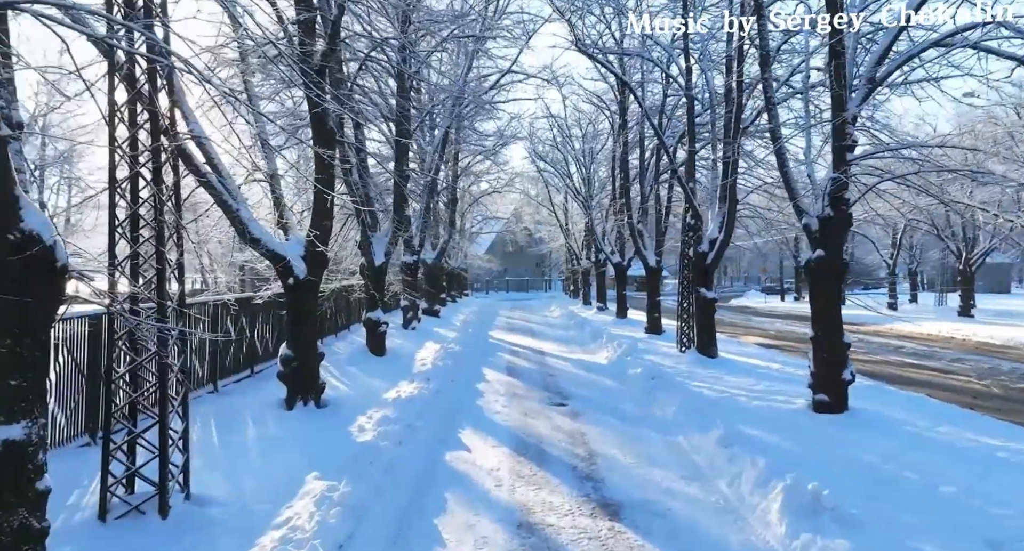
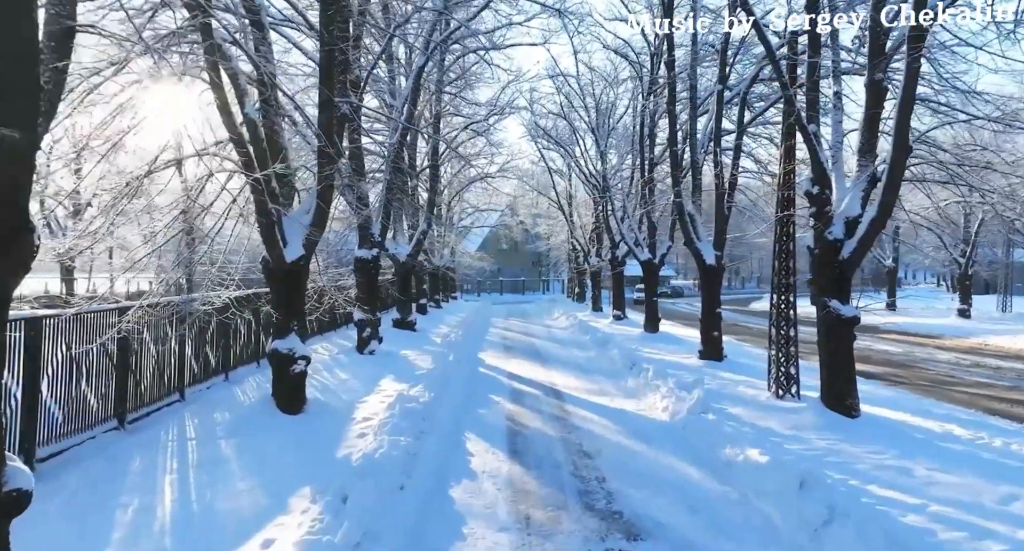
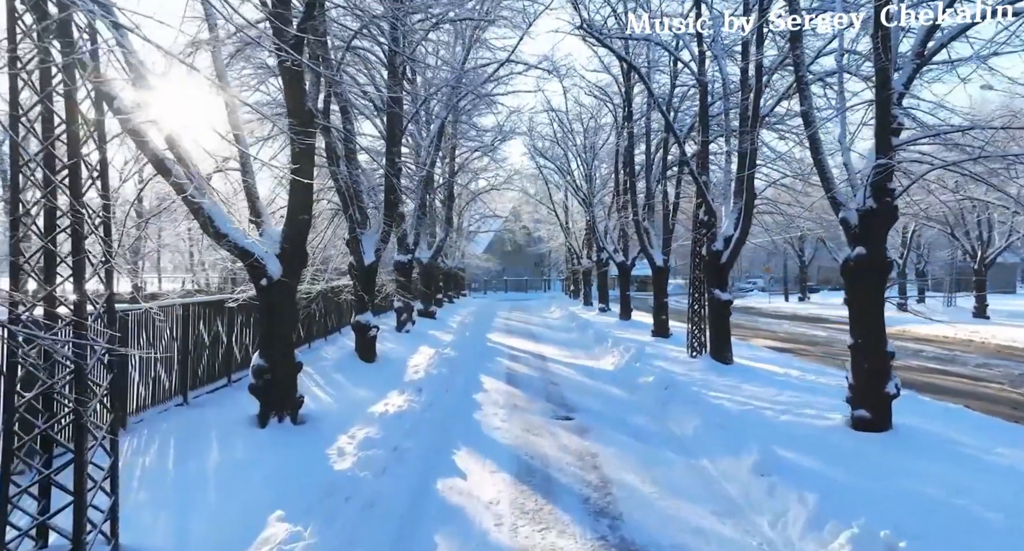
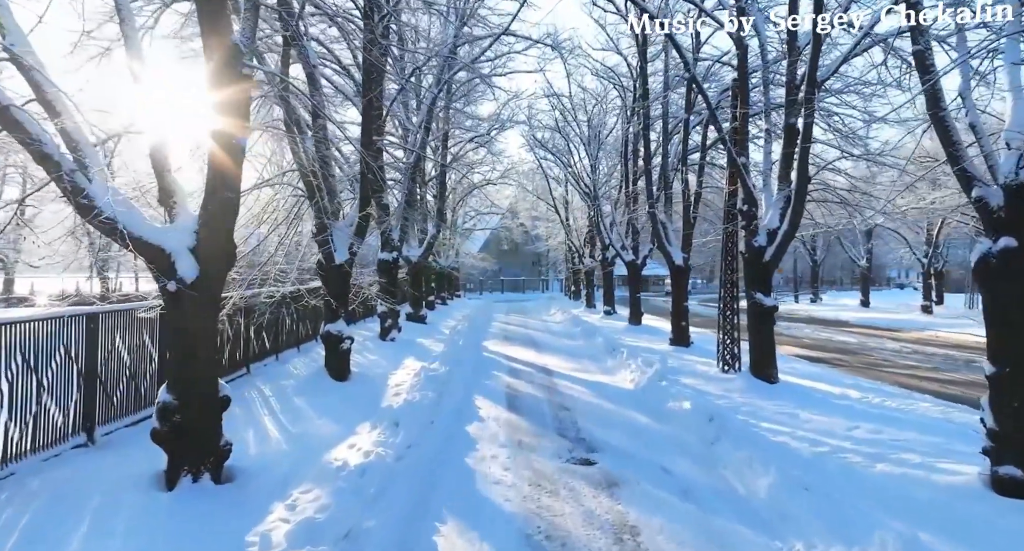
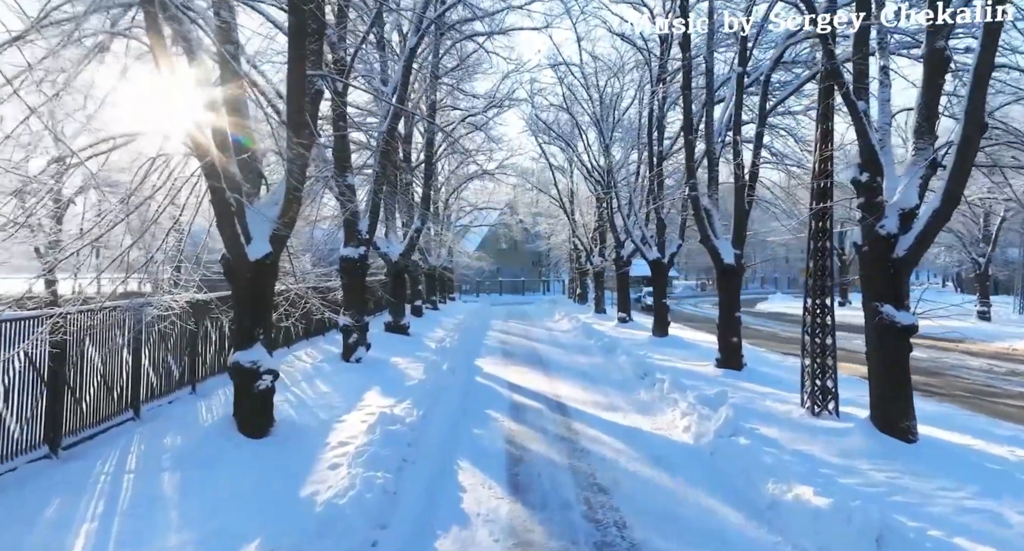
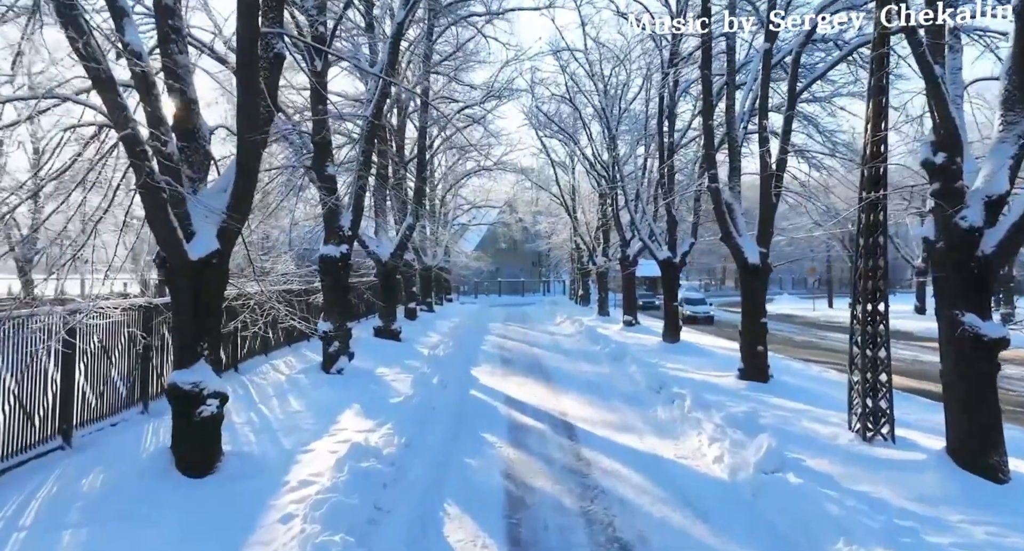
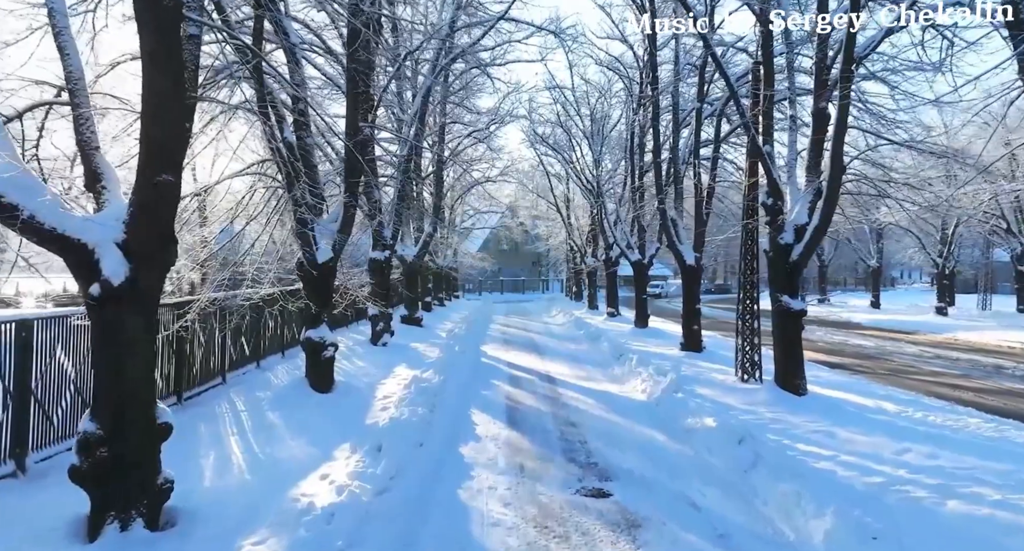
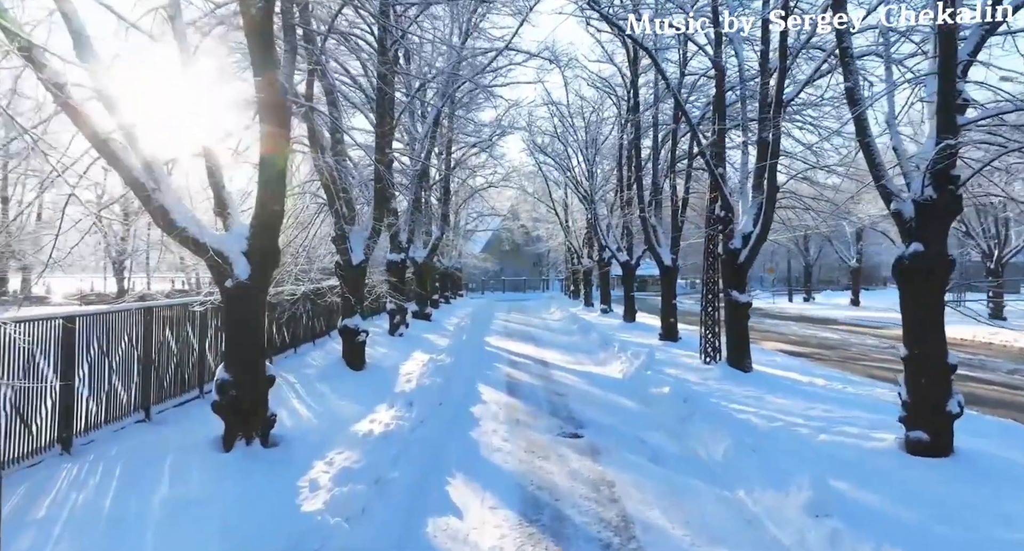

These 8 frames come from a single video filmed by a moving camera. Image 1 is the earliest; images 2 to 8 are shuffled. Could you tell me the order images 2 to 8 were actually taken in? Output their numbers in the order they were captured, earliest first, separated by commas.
3, 8, 4, 7, 2, 5, 6
